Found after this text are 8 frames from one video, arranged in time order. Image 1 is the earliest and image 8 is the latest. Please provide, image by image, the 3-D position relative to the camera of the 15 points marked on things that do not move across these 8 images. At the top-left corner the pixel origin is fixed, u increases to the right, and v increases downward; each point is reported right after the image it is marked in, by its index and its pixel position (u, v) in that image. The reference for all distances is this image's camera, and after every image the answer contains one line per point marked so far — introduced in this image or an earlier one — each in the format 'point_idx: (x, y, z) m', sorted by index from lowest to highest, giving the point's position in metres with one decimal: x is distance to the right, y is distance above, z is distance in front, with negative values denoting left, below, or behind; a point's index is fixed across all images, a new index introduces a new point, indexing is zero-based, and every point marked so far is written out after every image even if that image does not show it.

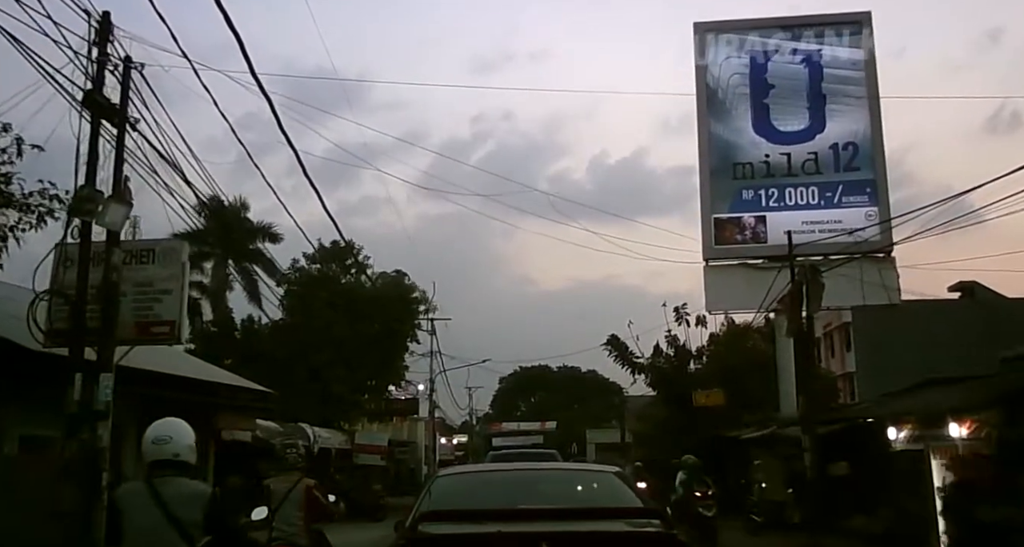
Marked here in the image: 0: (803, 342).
0: (+4.9, -1.2, +14.2) m
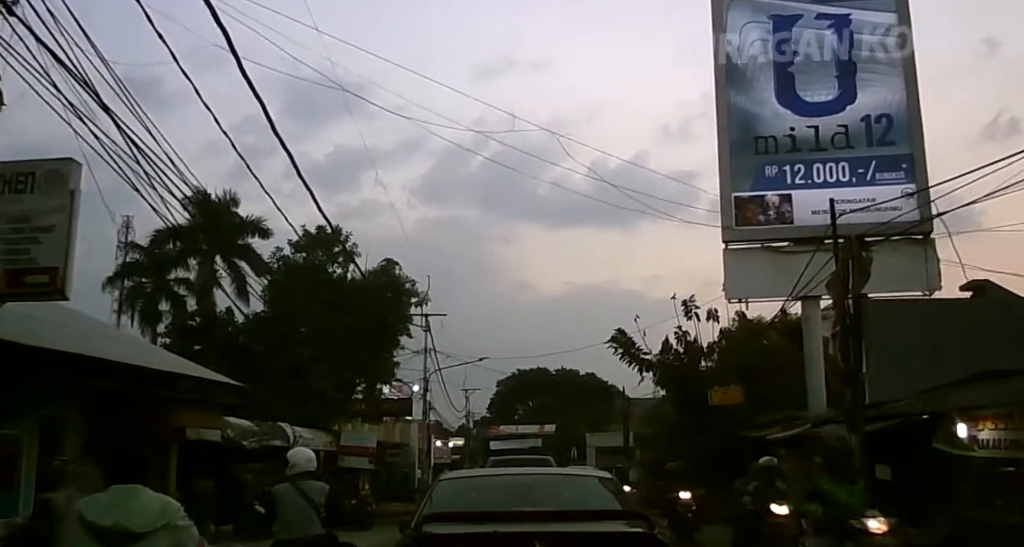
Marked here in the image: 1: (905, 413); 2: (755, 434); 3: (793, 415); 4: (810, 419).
0: (+5.0, -0.8, +12.3) m
1: (+5.4, -1.9, +11.5) m
2: (+5.7, -3.7, +19.3) m
3: (+6.4, -3.2, +18.8) m
4: (+6.3, -3.0, +17.4) m
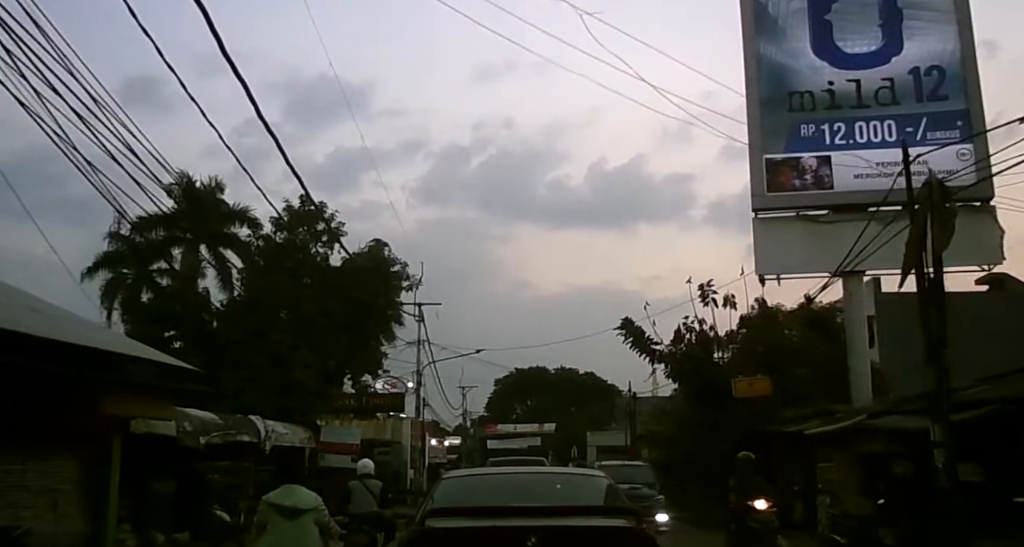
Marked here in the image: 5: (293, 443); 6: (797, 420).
0: (+5.0, -0.2, +10.1) m
1: (+5.4, -1.4, +9.2) m
2: (+5.7, -3.2, +17.1) m
3: (+6.4, -2.7, +16.6) m
4: (+6.3, -2.5, +15.2) m
5: (-5.0, -3.8, +19.0) m
6: (+6.4, -3.2, +18.7) m
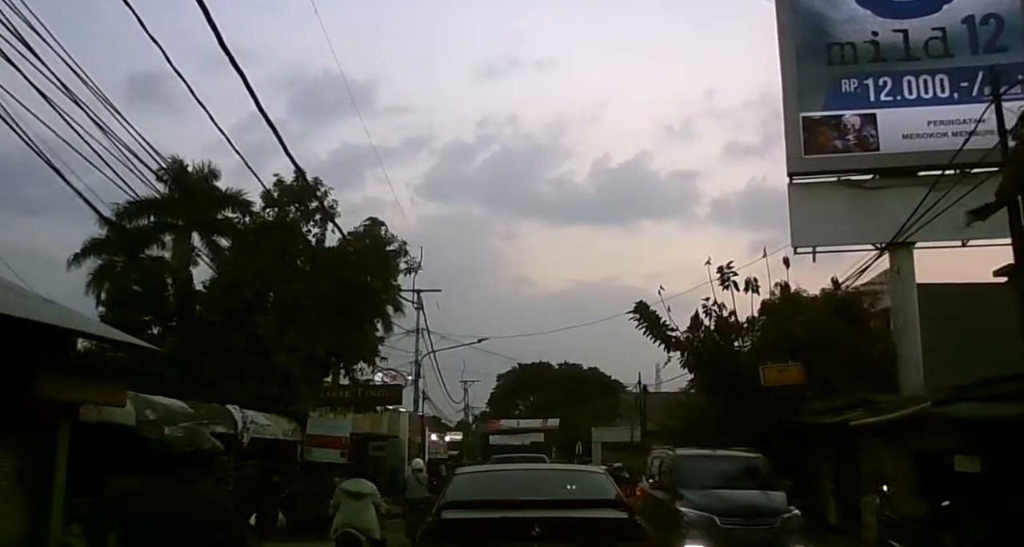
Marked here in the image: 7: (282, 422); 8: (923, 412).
0: (+5.0, +0.2, +8.3) m
1: (+5.5, -0.9, +7.5) m
2: (+5.8, -2.7, +15.3) m
3: (+6.5, -2.2, +14.9) m
4: (+6.4, -2.0, +13.5) m
5: (-4.9, -3.3, +17.3) m
6: (+6.5, -2.8, +16.9) m
7: (-4.9, -3.2, +17.9) m
8: (+5.4, -1.8, +11.1) m
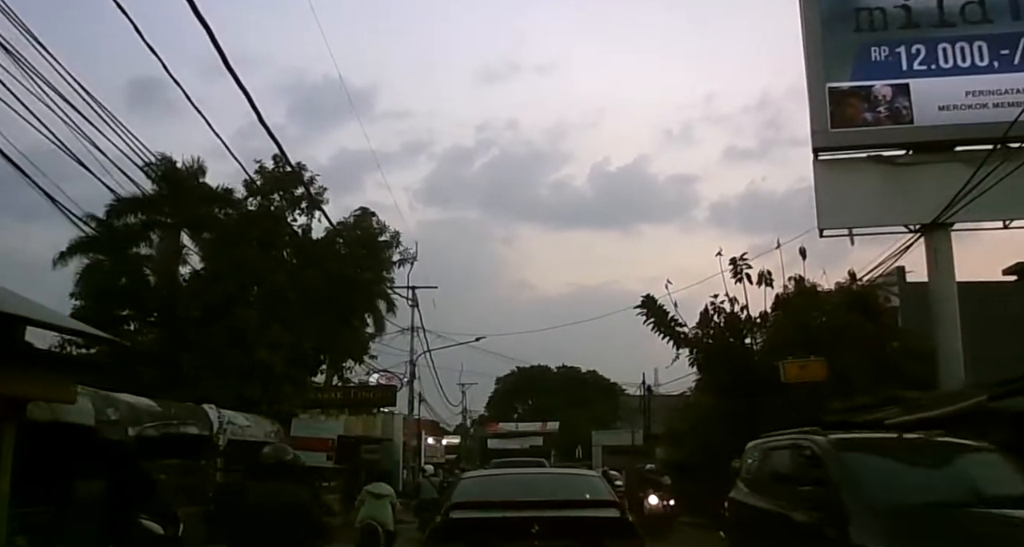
0: (+5.0, +0.5, +7.1) m
1: (+5.5, -0.7, +6.3) m
2: (+5.7, -2.5, +14.1) m
3: (+6.5, -2.0, +13.6) m
4: (+6.4, -1.8, +12.3) m
5: (-4.9, -3.1, +16.1) m
6: (+6.5, -2.5, +15.7) m
7: (-4.9, -3.0, +16.6) m
8: (+5.4, -1.6, +9.9) m
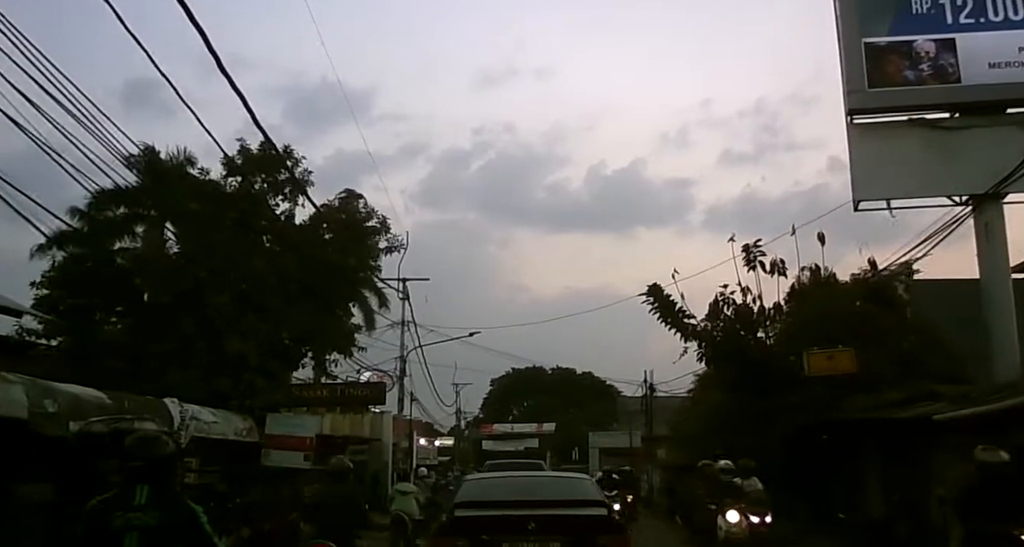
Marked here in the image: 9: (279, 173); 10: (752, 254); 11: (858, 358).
0: (+5.0, +0.8, +5.7) m
1: (+5.5, -0.3, +4.8) m
2: (+5.7, -2.2, +12.7) m
3: (+6.4, -1.7, +12.2) m
4: (+6.4, -1.5, +10.8) m
5: (-5.0, -2.8, +14.6) m
6: (+6.4, -2.2, +14.3) m
7: (-5.0, -2.6, +15.1) m
8: (+5.4, -1.3, +8.4) m
9: (-5.3, +2.3, +19.0) m
10: (+5.6, +0.4, +19.7) m
11: (+6.9, -1.7, +16.8) m
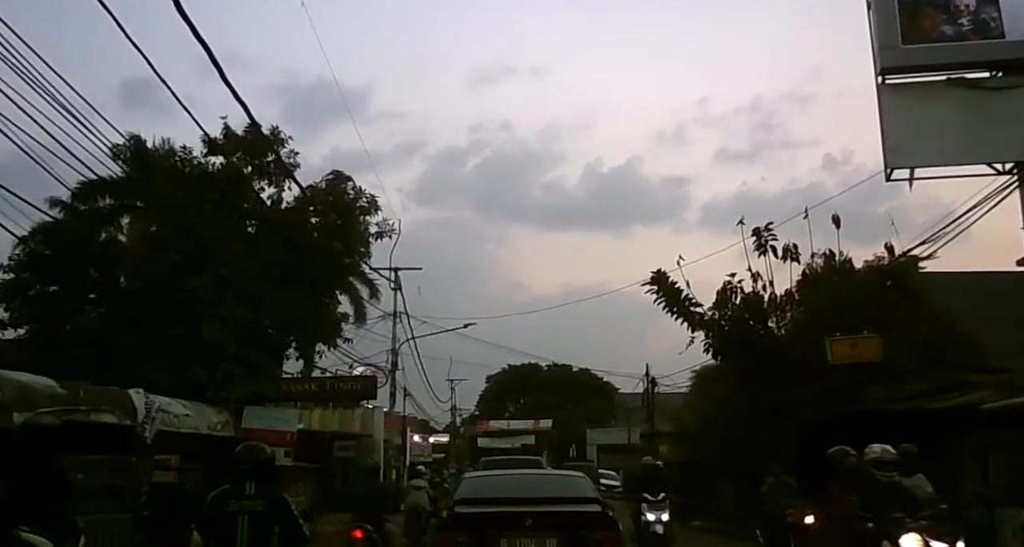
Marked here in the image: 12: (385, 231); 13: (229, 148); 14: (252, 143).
0: (+5.0, +1.1, +4.6) m
1: (+5.4, -0.1, +3.8) m
2: (+5.6, -1.9, +11.6) m
3: (+6.4, -1.4, +11.1) m
4: (+6.3, -1.2, +9.8) m
5: (-5.0, -2.5, +13.5) m
6: (+6.3, -1.9, +13.2) m
7: (-5.0, -2.3, +14.0) m
8: (+5.4, -1.0, +7.4) m
9: (-5.4, +2.6, +17.9) m
10: (+5.5, +0.7, +18.7) m
11: (+6.9, -1.4, +15.8) m
12: (-3.0, +1.0, +19.8) m
13: (-6.0, +2.7, +17.7) m
14: (-5.7, +2.9, +17.9) m
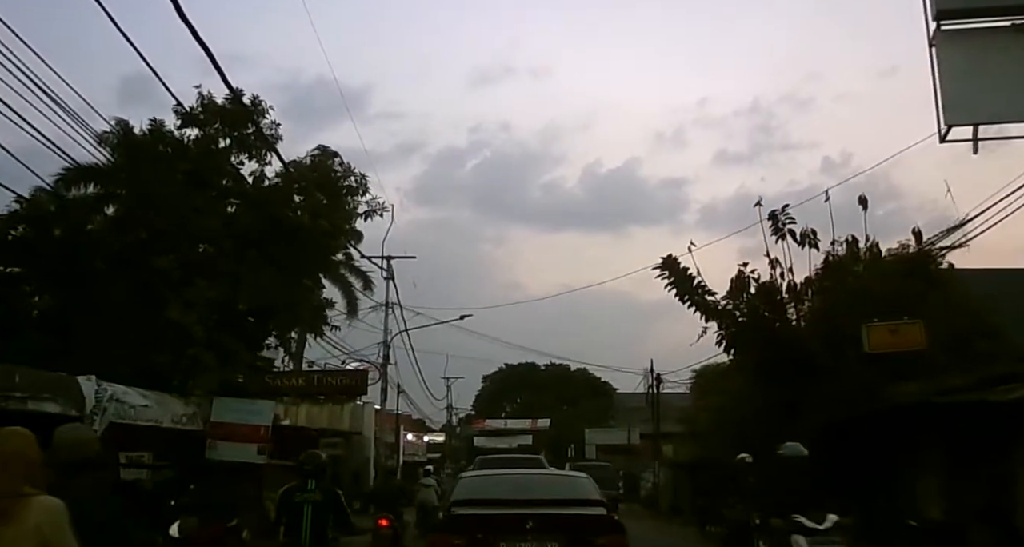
0: (+5.0, +1.4, +3.2) m
1: (+5.4, +0.2, +2.4) m
2: (+5.6, -1.6, +10.2) m
3: (+6.4, -1.1, +9.8) m
4: (+6.3, -0.9, +8.4) m
5: (-5.1, -2.1, +12.1) m
6: (+6.3, -1.7, +11.9) m
7: (-5.1, -2.0, +12.7) m
8: (+5.4, -0.7, +6.0) m
9: (-5.4, +3.0, +16.6) m
10: (+5.5, +1.0, +17.3) m
11: (+6.8, -1.1, +14.4) m
12: (-3.0, +1.4, +18.5) m
13: (-6.0, +3.0, +16.4) m
14: (-5.7, +3.2, +16.6) m
